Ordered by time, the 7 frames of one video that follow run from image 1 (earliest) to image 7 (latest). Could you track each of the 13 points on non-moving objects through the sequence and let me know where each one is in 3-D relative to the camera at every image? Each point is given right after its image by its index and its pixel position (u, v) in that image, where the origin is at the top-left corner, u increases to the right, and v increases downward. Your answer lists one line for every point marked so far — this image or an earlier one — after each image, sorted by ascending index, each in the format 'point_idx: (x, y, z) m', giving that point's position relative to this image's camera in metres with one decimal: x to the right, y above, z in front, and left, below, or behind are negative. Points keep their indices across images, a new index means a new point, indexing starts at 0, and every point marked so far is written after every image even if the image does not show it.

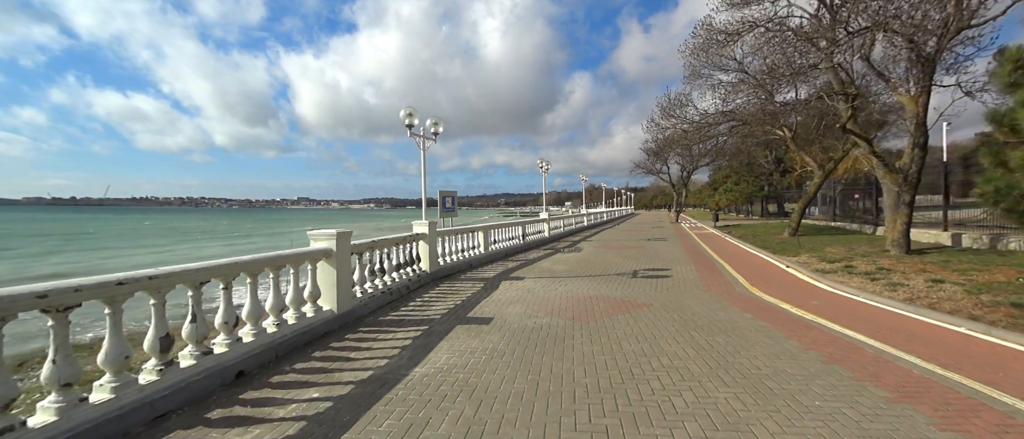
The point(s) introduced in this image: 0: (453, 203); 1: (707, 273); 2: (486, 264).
0: (-2.7, +0.7, +18.3) m
1: (+4.9, -1.4, +10.3) m
2: (-0.8, -1.4, +12.8) m
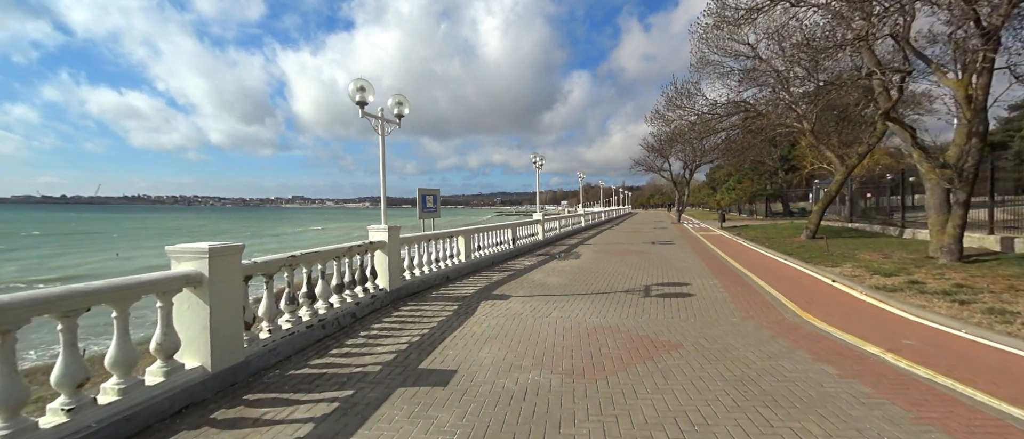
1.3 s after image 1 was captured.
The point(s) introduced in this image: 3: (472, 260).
0: (-3.1, +0.7, +16.2) m
1: (+4.5, -1.4, +8.2) m
2: (-1.2, -1.5, +10.7) m
3: (-1.1, -1.1, +11.4) m
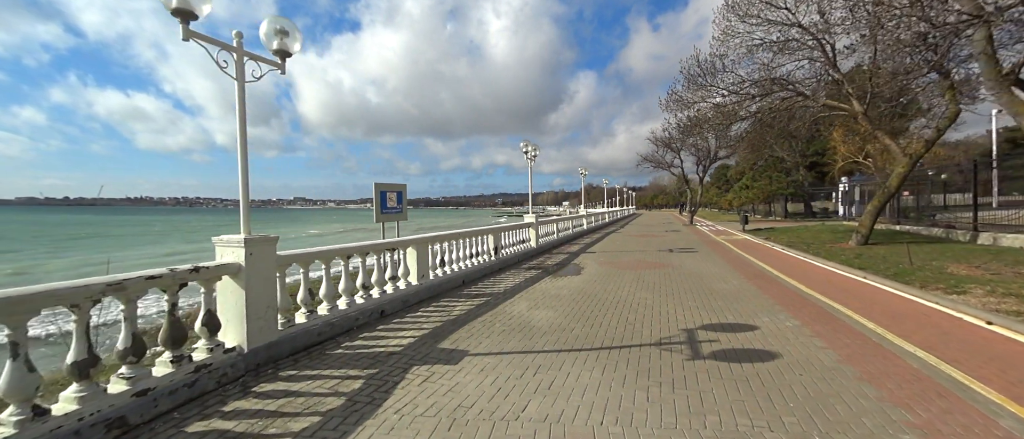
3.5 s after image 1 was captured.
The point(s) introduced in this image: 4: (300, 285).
0: (-3.6, +0.6, +12.9) m
1: (+4.0, -1.5, +4.9) m
2: (-1.7, -1.6, +7.4) m
3: (-1.6, -1.2, +8.1) m
4: (-2.8, -0.9, +5.5) m
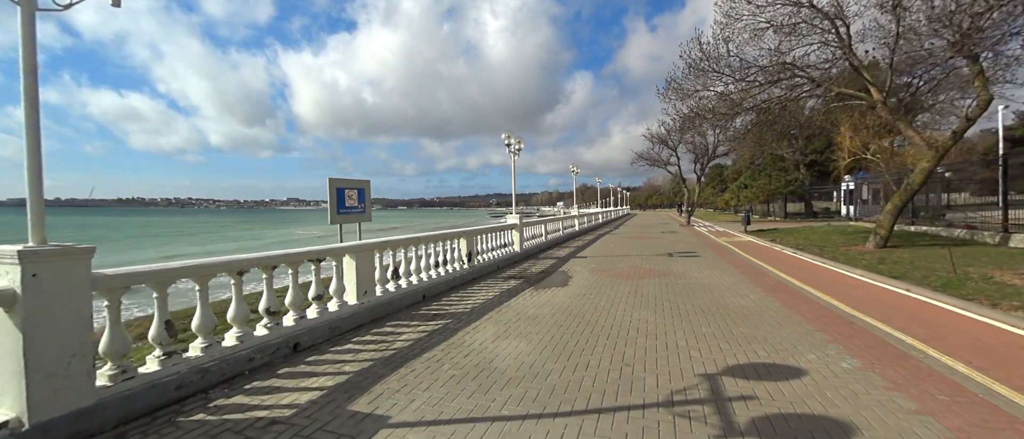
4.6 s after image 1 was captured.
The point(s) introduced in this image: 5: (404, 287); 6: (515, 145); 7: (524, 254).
0: (-4.2, +0.6, +11.2) m
1: (+3.5, -1.5, +3.3) m
2: (-2.2, -1.6, +5.7) m
3: (-2.2, -1.2, +6.4) m
4: (-3.3, -0.9, +3.8) m
5: (-1.9, -1.2, +7.3) m
6: (+0.1, +2.5, +13.8) m
7: (+0.4, -1.1, +13.2) m
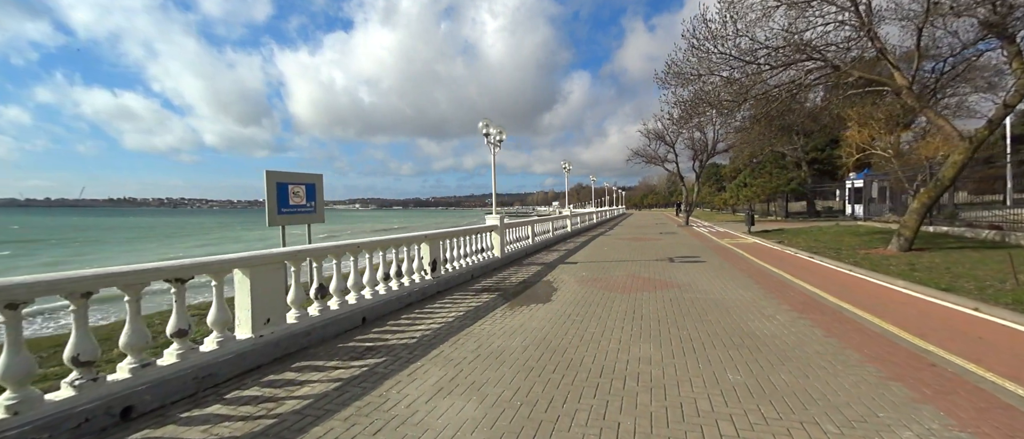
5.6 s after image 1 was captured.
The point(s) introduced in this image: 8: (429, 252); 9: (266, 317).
0: (-4.7, +0.5, +9.5) m
1: (+3.1, -1.5, +1.7) m
2: (-2.7, -1.6, +4.1) m
3: (-2.7, -1.3, +4.8) m
4: (-3.8, -0.9, +2.1) m
5: (-2.4, -1.2, +5.6) m
6: (-0.5, +2.5, +12.1) m
7: (-0.2, -1.1, +11.6) m
8: (-1.6, -0.6, +8.1) m
9: (-2.7, -1.1, +4.7) m
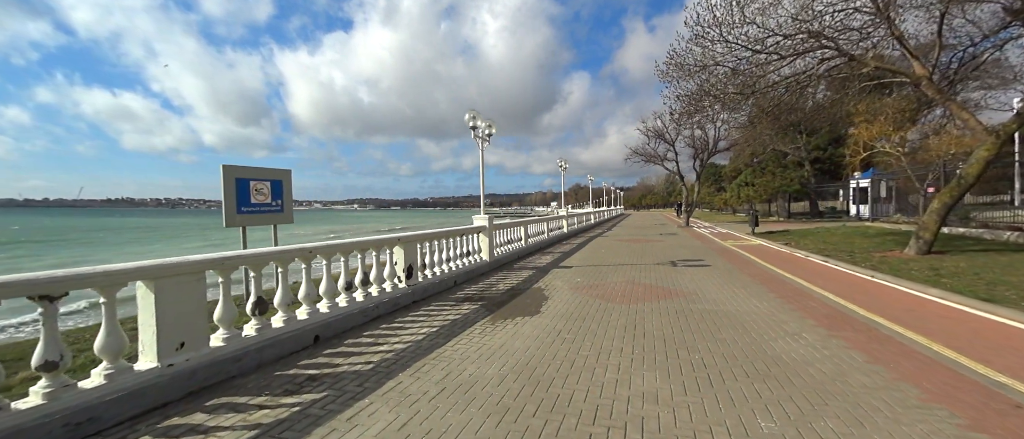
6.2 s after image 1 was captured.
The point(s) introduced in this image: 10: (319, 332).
0: (-5.0, +0.5, +8.6) m
1: (+2.8, -1.5, +0.8) m
2: (-3.0, -1.6, +3.2) m
3: (-2.9, -1.3, +3.9) m
4: (-4.0, -0.9, +1.2) m
5: (-2.7, -1.2, +4.7) m
6: (-0.8, +2.5, +11.2) m
7: (-0.5, -1.1, +10.7) m
8: (-1.9, -0.6, +7.2) m
9: (-3.0, -1.1, +3.7) m
10: (-2.4, -1.4, +5.1) m
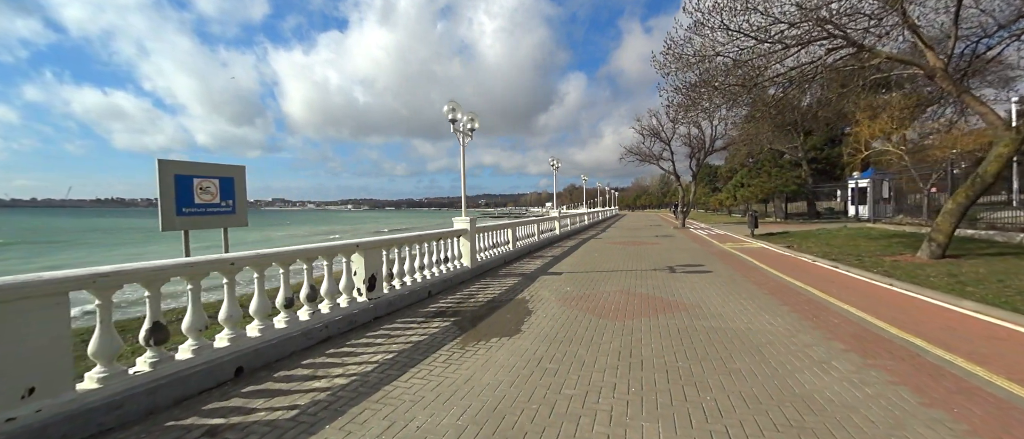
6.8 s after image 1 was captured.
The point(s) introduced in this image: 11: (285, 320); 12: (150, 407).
0: (-5.3, +0.5, +7.6) m
1: (+2.6, -1.6, -0.1) m
2: (-3.2, -1.6, +2.2) m
3: (-3.2, -1.3, +2.9) m
4: (-4.3, -1.0, +0.2) m
5: (-3.0, -1.2, +3.8) m
6: (-1.1, +2.4, +10.3) m
7: (-0.8, -1.2, +9.8) m
8: (-2.2, -0.7, +6.3) m
9: (-3.3, -1.1, +2.8) m
10: (-2.7, -1.4, +4.2) m
11: (-2.6, -1.2, +4.8) m
12: (-2.9, -1.5, +3.4) m
